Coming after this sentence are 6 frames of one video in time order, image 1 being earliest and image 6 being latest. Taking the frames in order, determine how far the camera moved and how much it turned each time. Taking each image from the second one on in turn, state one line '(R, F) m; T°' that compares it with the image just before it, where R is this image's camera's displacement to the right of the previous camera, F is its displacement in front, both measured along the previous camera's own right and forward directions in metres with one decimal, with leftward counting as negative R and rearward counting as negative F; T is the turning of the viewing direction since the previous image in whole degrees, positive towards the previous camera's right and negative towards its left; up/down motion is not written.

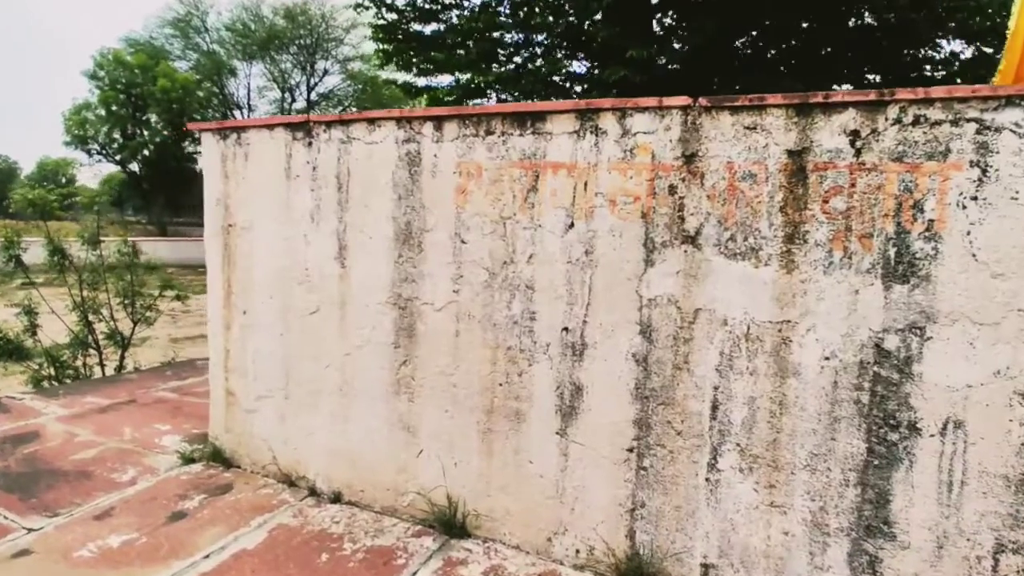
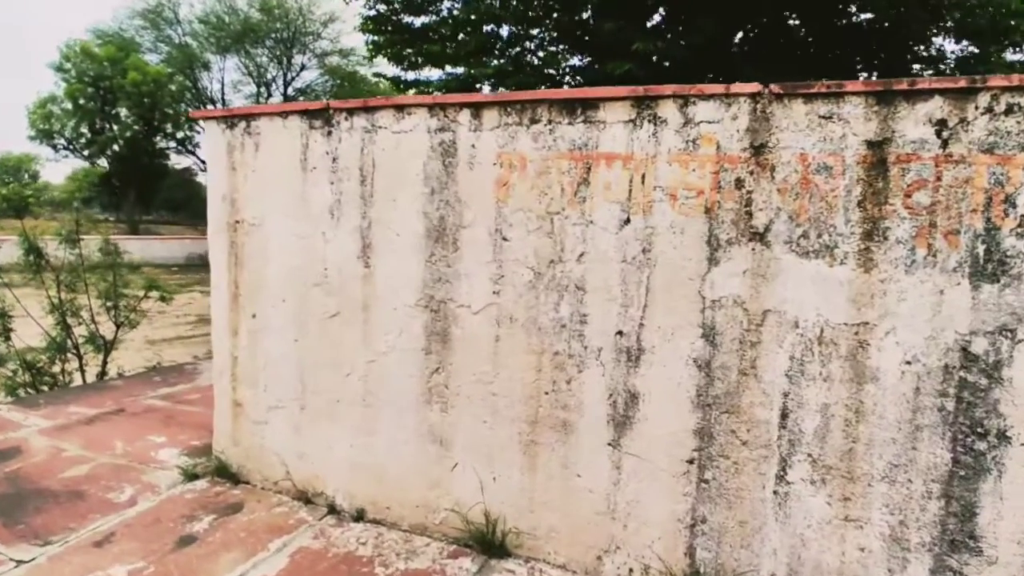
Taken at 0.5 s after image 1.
(-0.4, +0.2) m; +2°
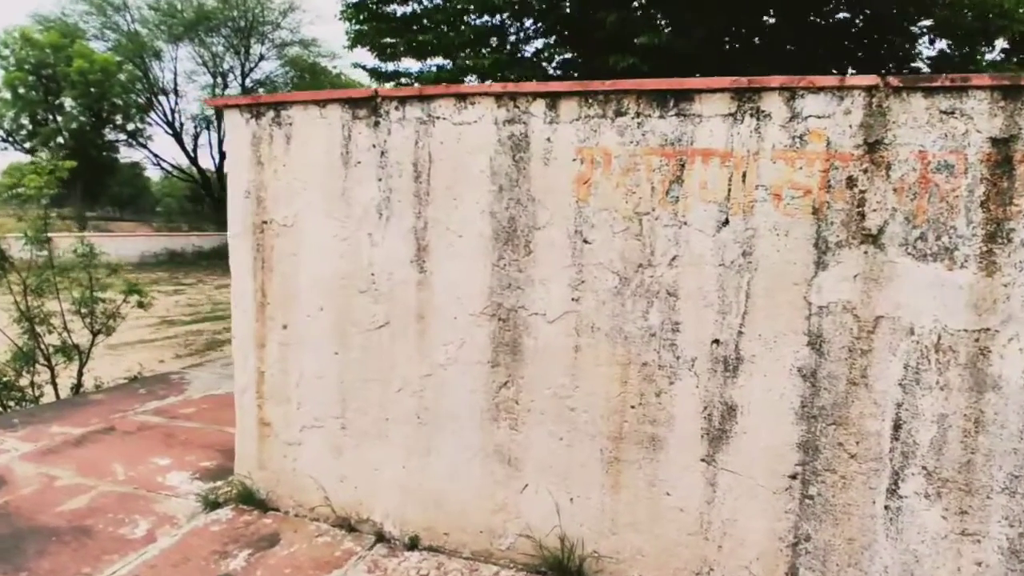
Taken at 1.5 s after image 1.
(-0.6, +0.3) m; +4°
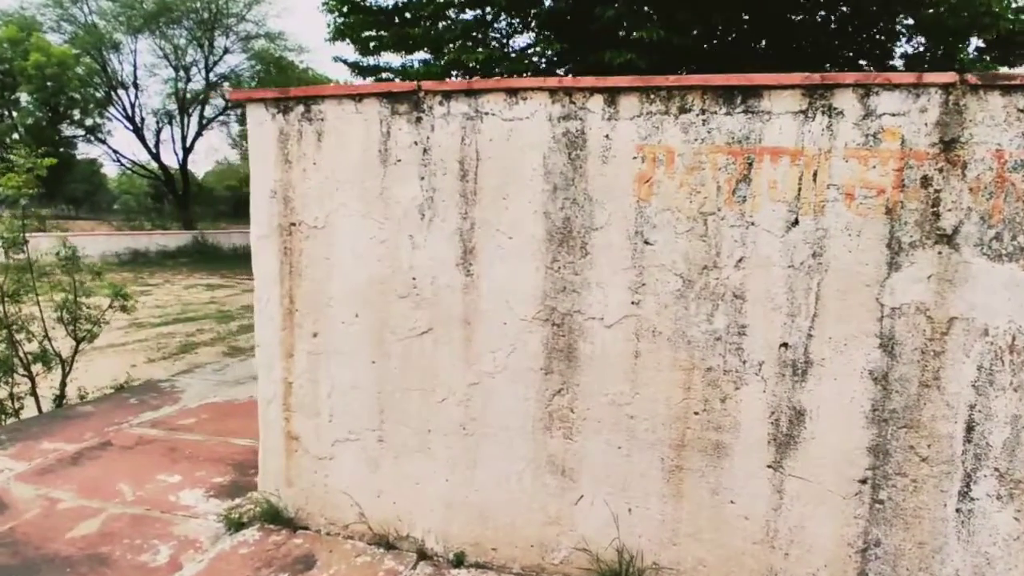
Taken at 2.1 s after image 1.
(-0.4, +0.1) m; +3°
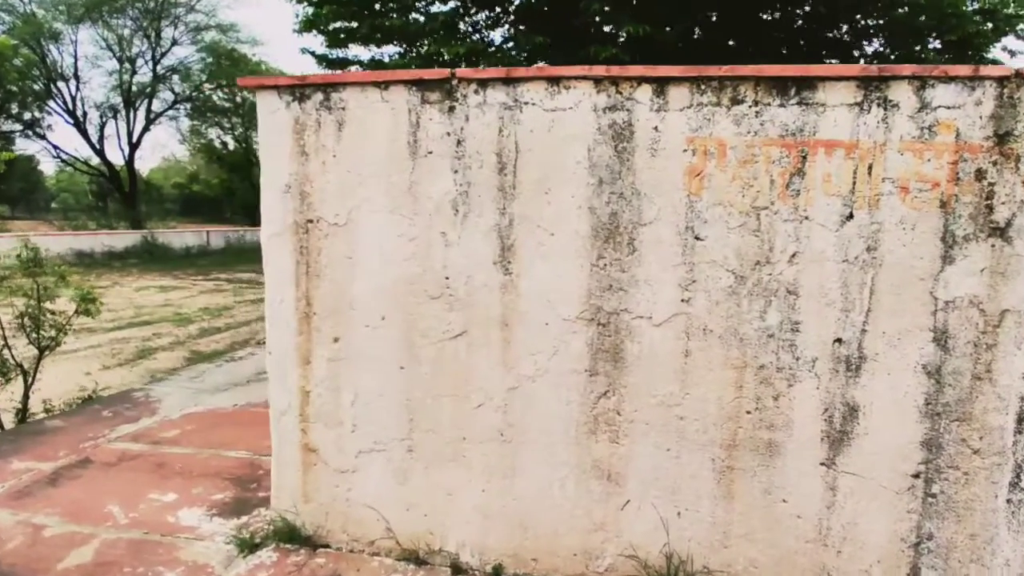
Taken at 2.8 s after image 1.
(-0.4, +0.1) m; +4°
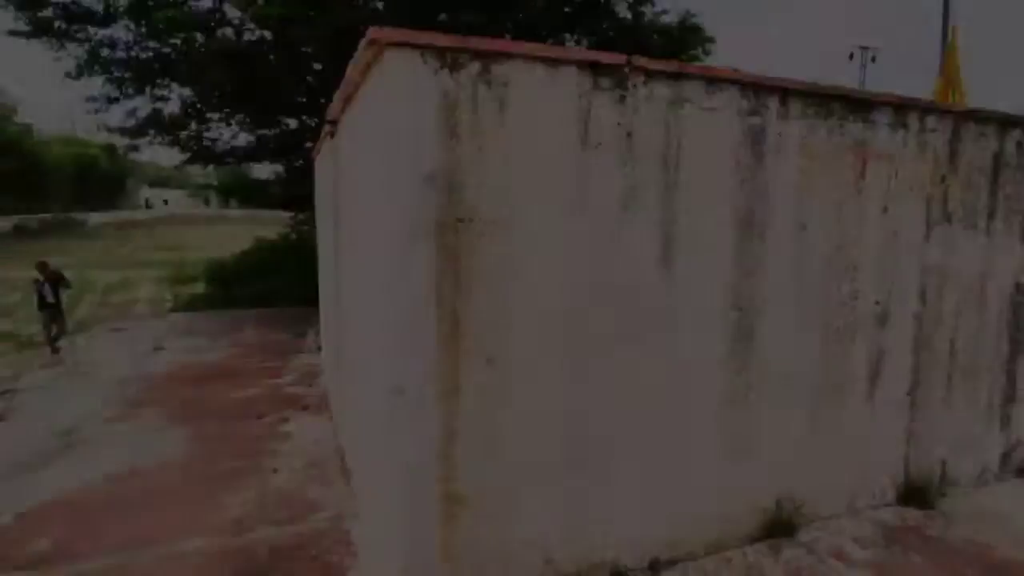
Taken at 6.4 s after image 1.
(-2.0, +0.7) m; +30°
